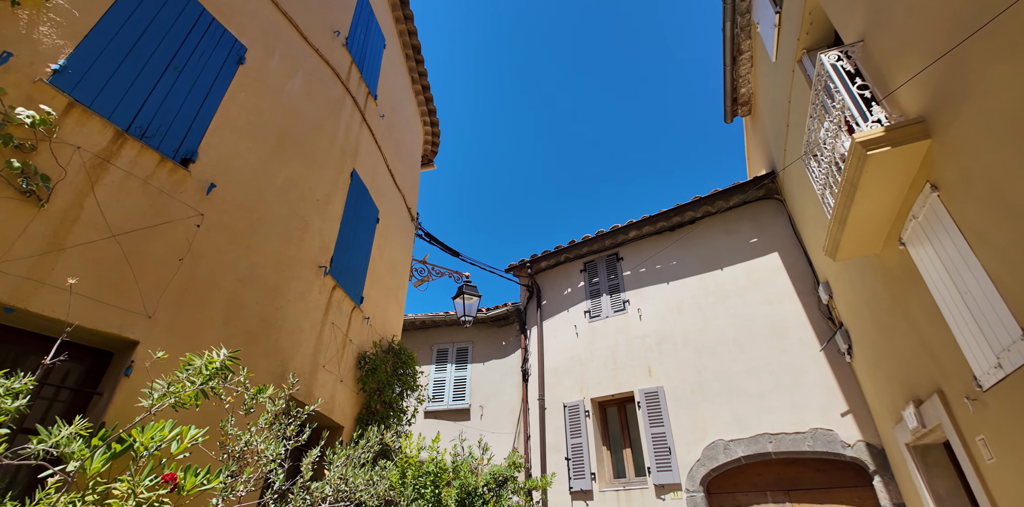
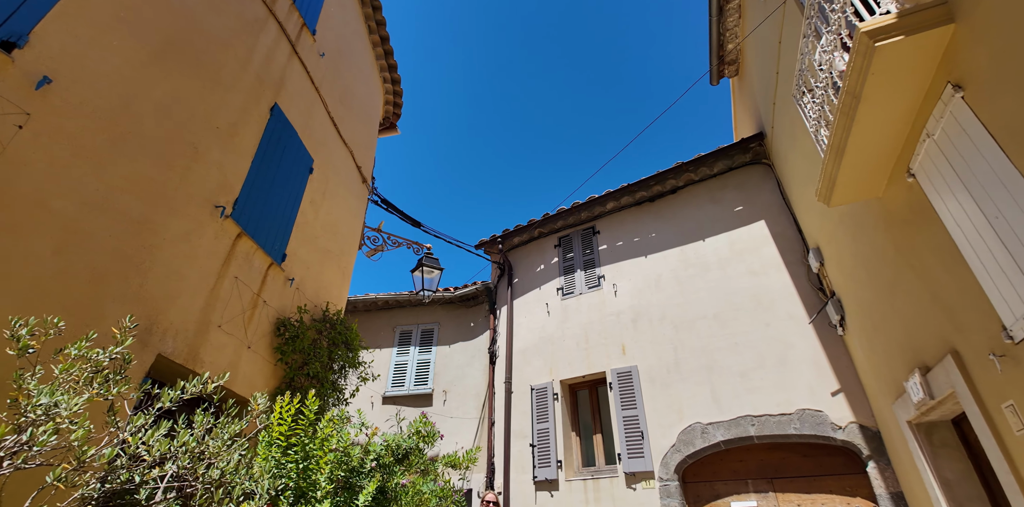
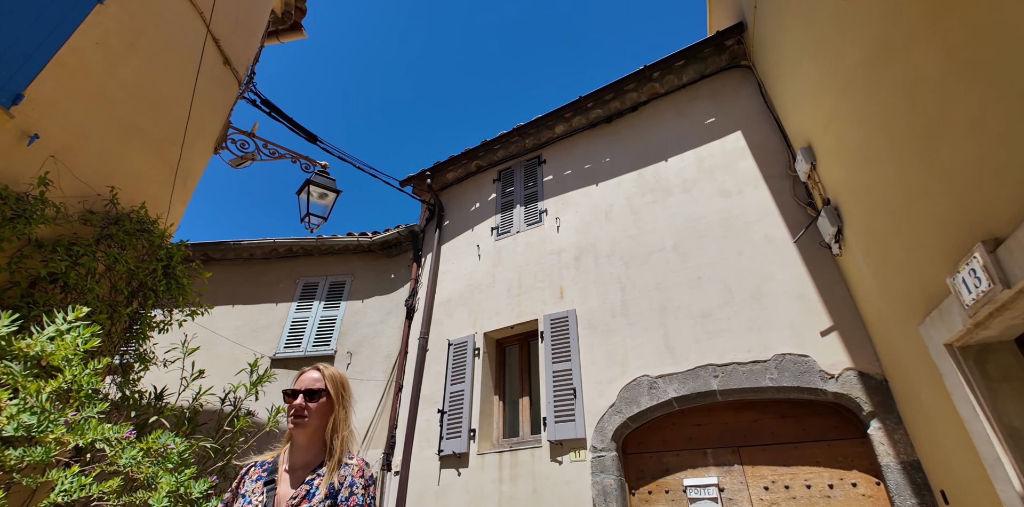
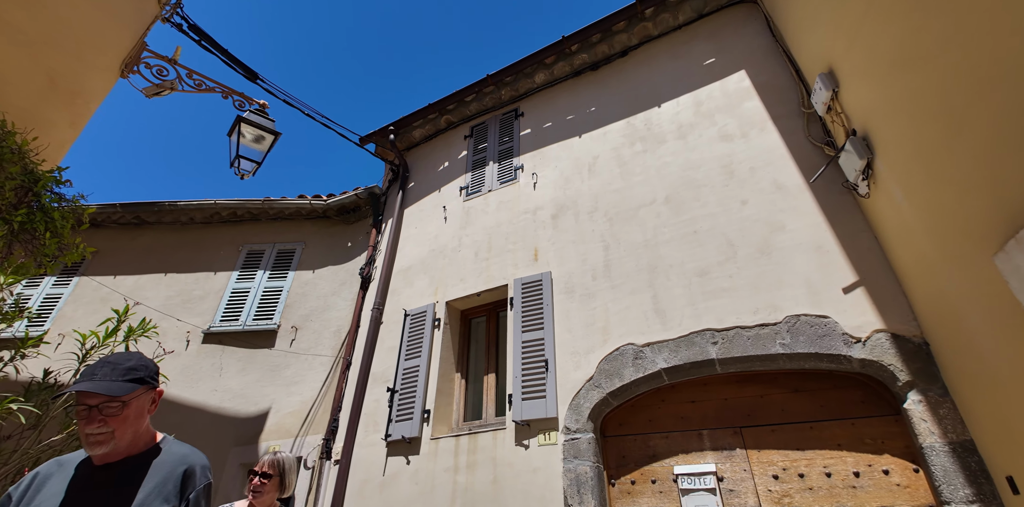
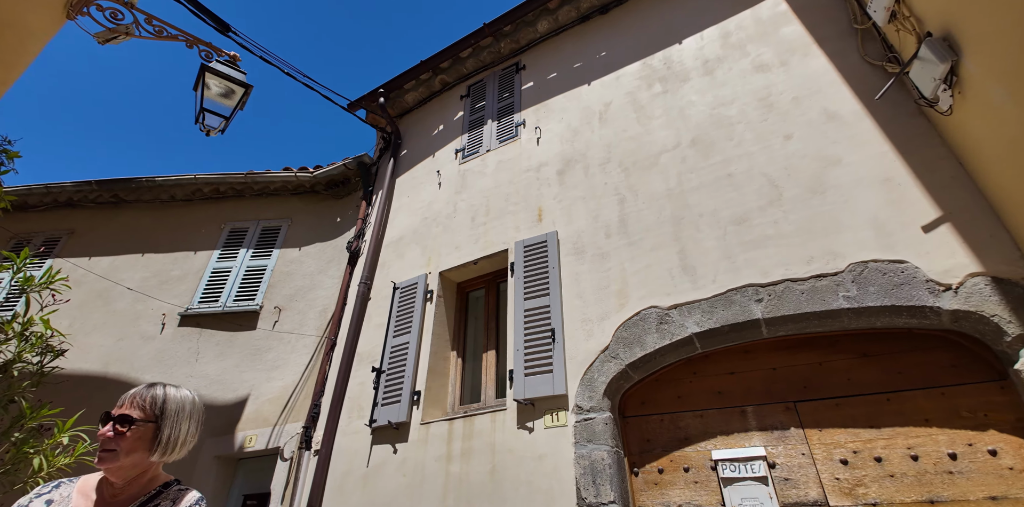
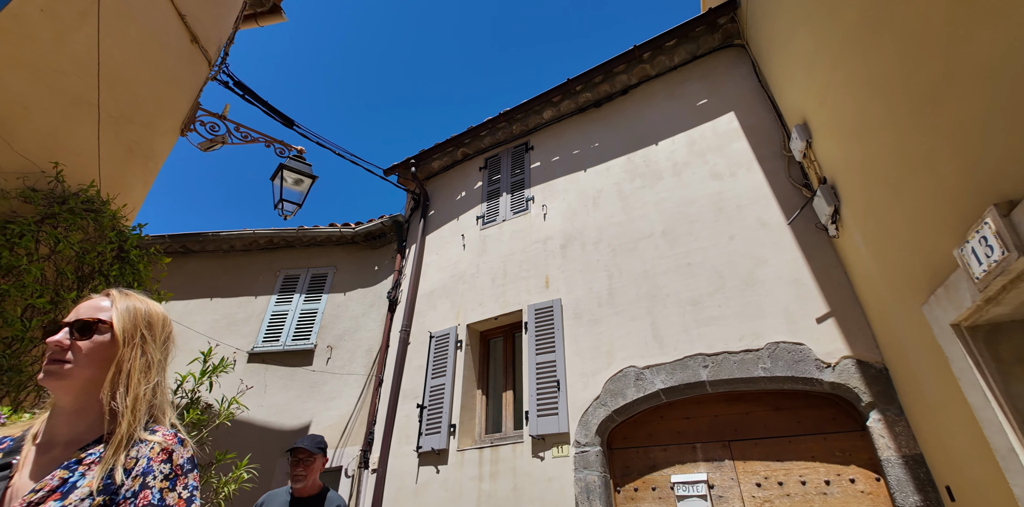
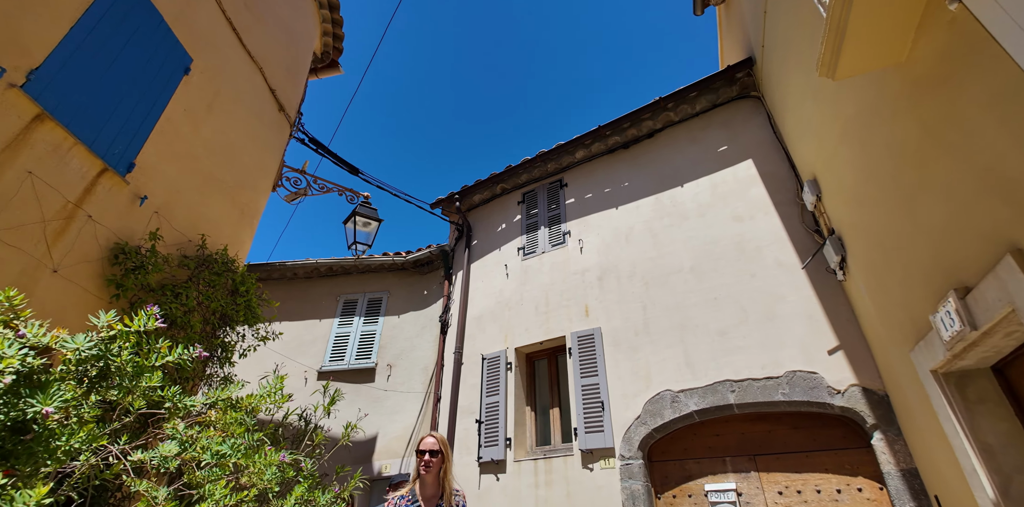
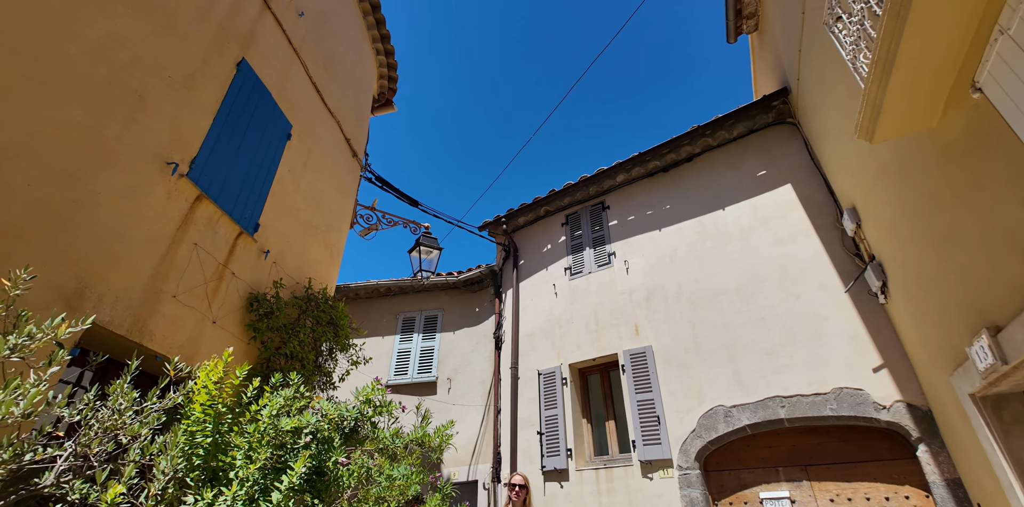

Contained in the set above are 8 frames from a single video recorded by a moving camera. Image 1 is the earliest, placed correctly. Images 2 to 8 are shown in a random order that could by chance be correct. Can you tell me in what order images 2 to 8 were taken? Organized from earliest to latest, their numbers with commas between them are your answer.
2, 8, 7, 3, 6, 4, 5
